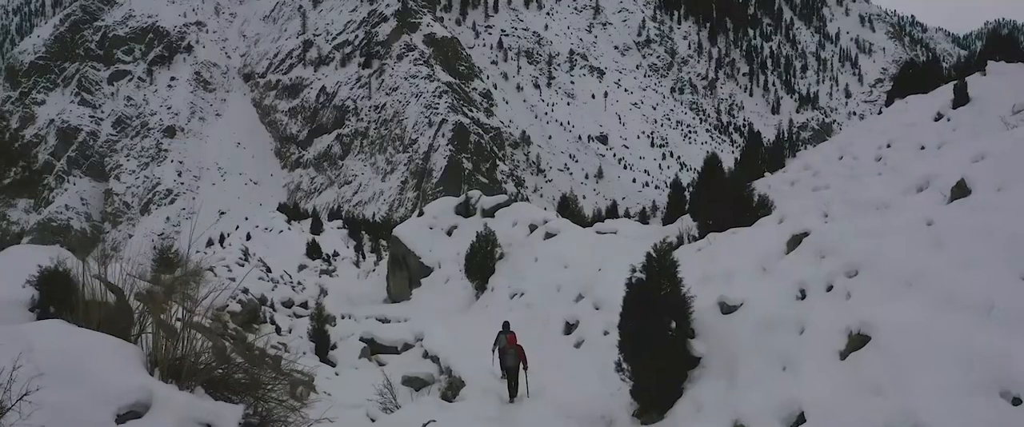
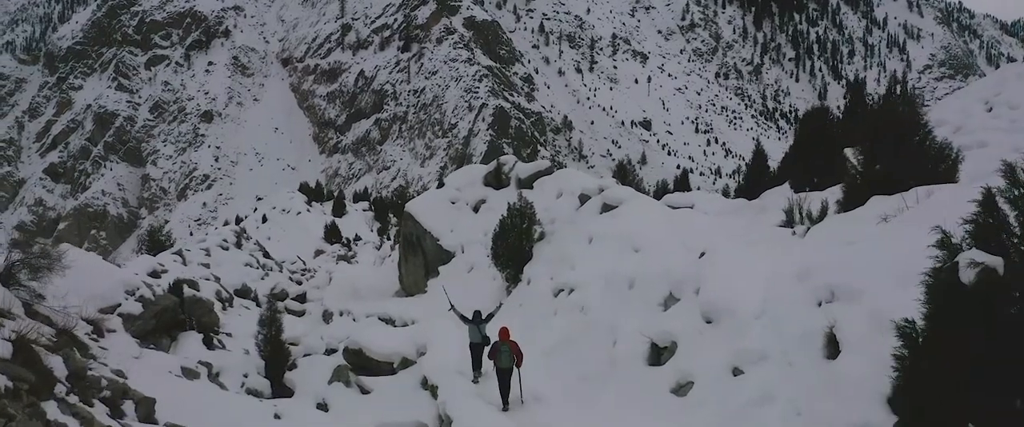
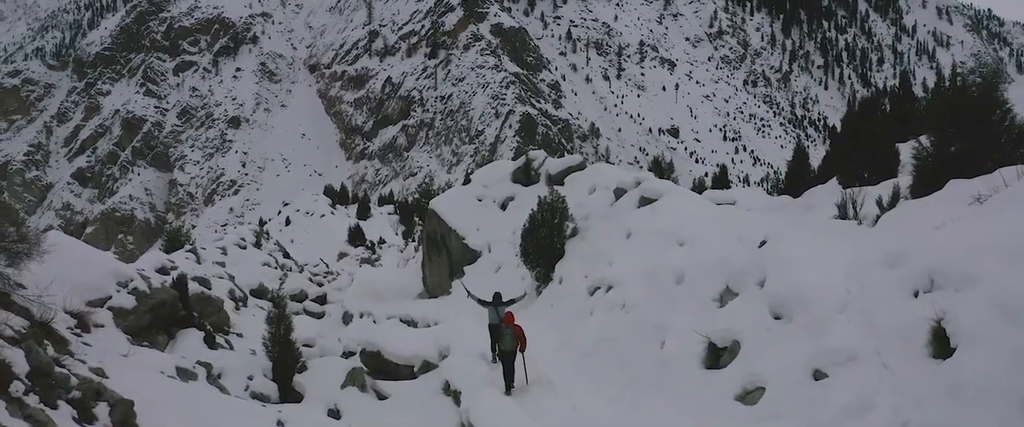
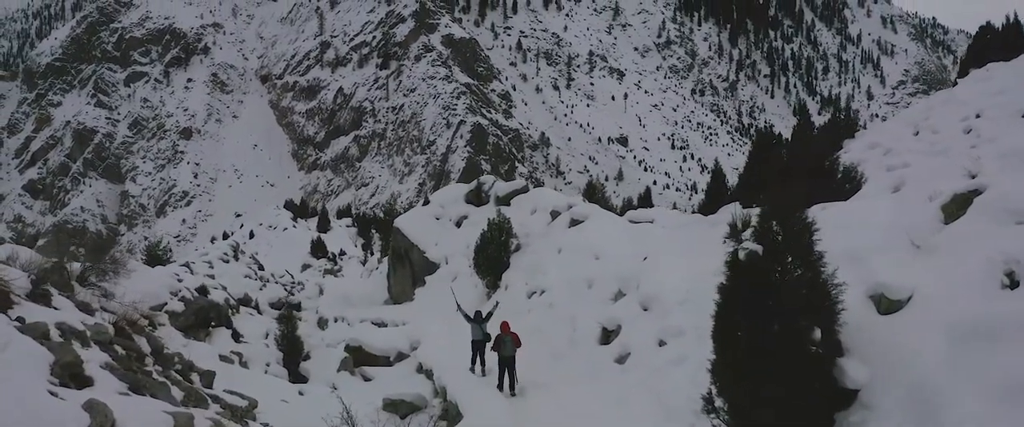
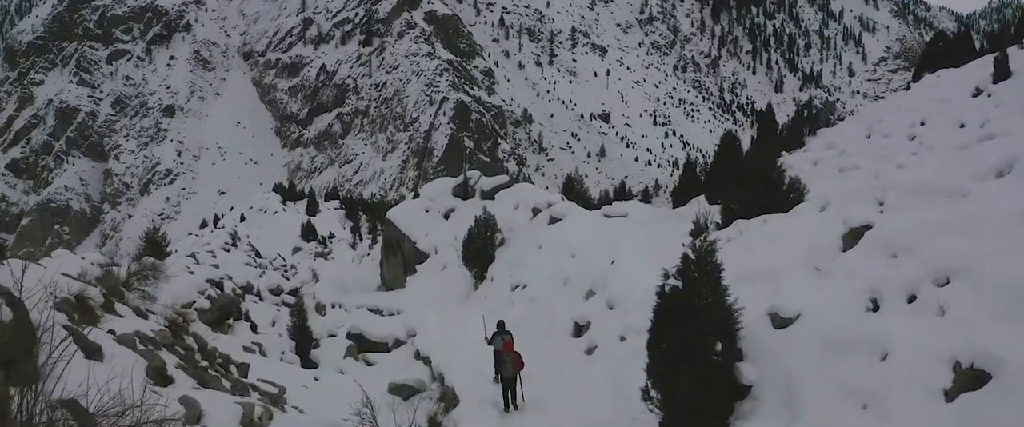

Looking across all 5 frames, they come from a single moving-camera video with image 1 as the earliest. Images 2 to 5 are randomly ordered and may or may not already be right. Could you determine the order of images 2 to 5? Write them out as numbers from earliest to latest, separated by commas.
5, 4, 2, 3
